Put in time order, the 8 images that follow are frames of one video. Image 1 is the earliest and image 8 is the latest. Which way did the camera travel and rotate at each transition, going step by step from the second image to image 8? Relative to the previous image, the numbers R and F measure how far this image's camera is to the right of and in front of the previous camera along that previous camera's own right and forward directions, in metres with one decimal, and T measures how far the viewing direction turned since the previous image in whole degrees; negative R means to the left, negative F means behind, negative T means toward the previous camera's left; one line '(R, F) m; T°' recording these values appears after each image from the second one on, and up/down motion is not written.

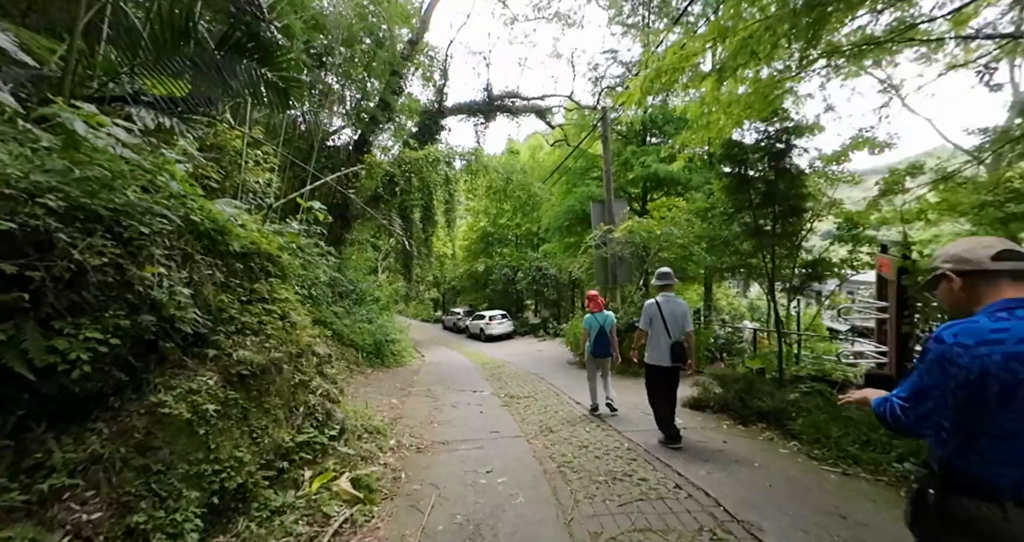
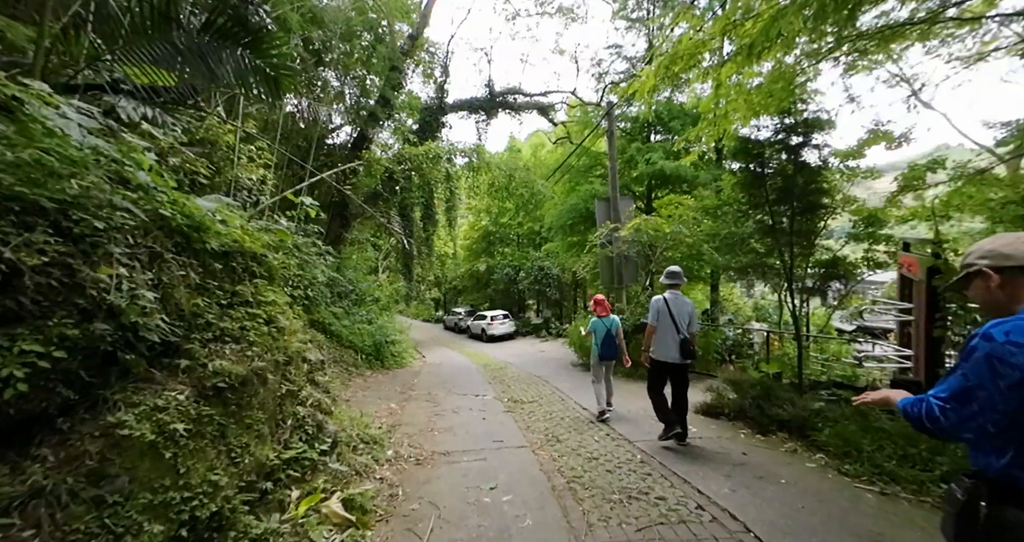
(0.0, +0.2) m; 0°
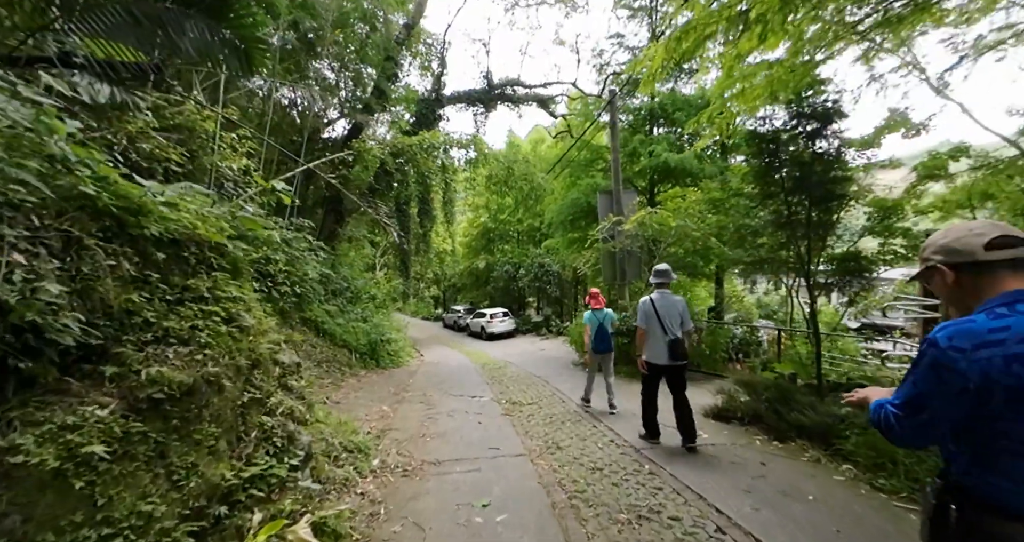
(0.0, +0.3) m; 0°
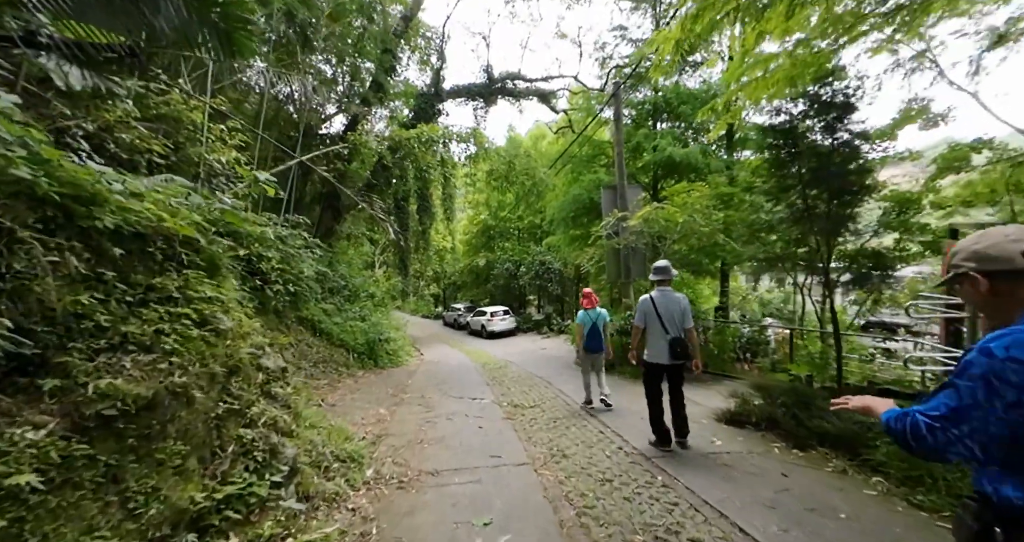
(0.0, +0.2) m; 0°
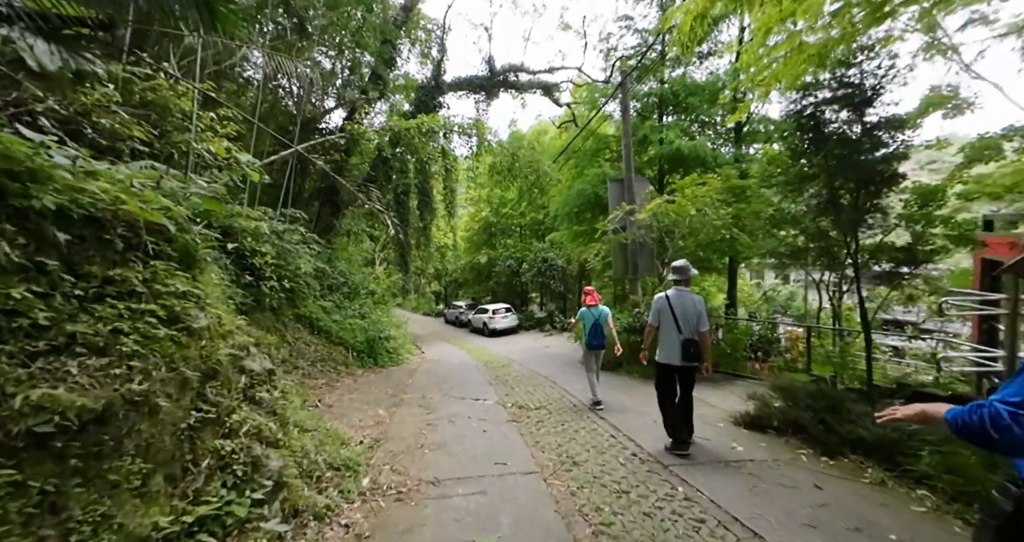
(0.0, +0.3) m; 0°
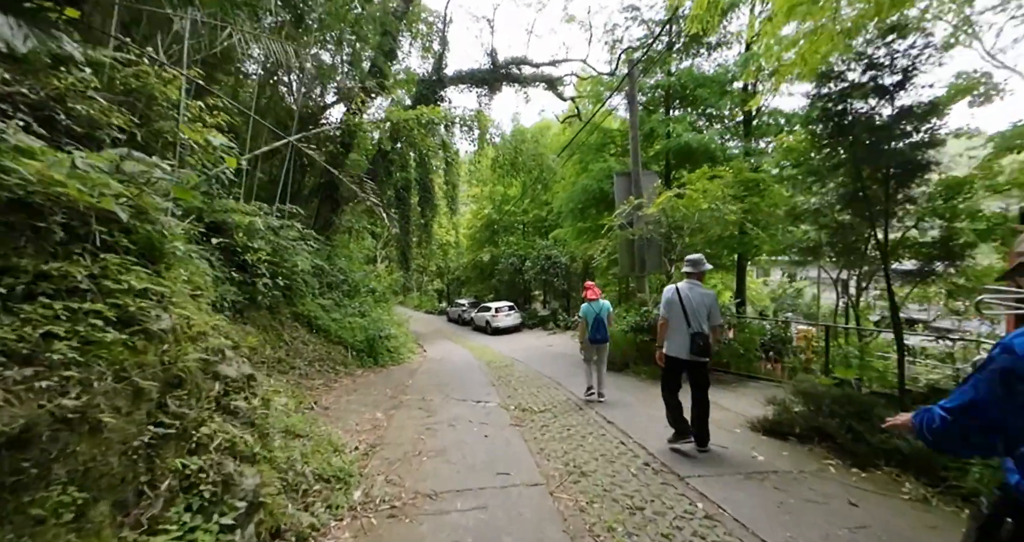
(0.0, +0.2) m; 0°
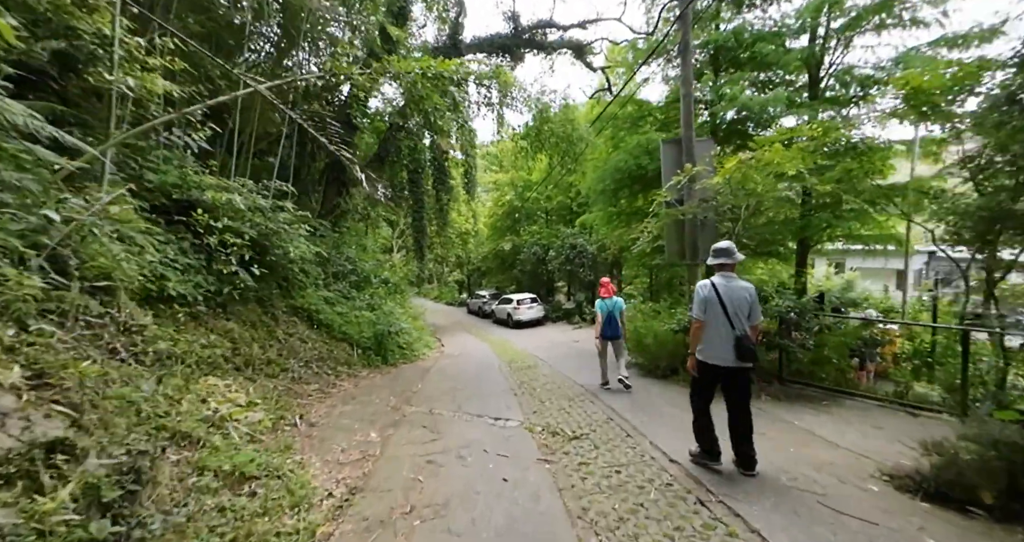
(-0.1, +1.2) m; -3°
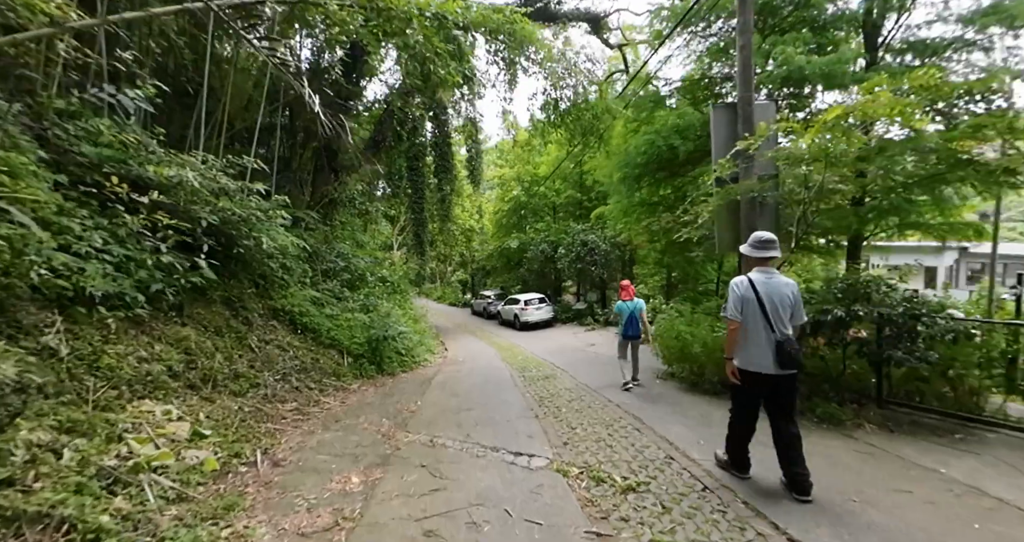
(-0.2, +1.1) m; 0°
